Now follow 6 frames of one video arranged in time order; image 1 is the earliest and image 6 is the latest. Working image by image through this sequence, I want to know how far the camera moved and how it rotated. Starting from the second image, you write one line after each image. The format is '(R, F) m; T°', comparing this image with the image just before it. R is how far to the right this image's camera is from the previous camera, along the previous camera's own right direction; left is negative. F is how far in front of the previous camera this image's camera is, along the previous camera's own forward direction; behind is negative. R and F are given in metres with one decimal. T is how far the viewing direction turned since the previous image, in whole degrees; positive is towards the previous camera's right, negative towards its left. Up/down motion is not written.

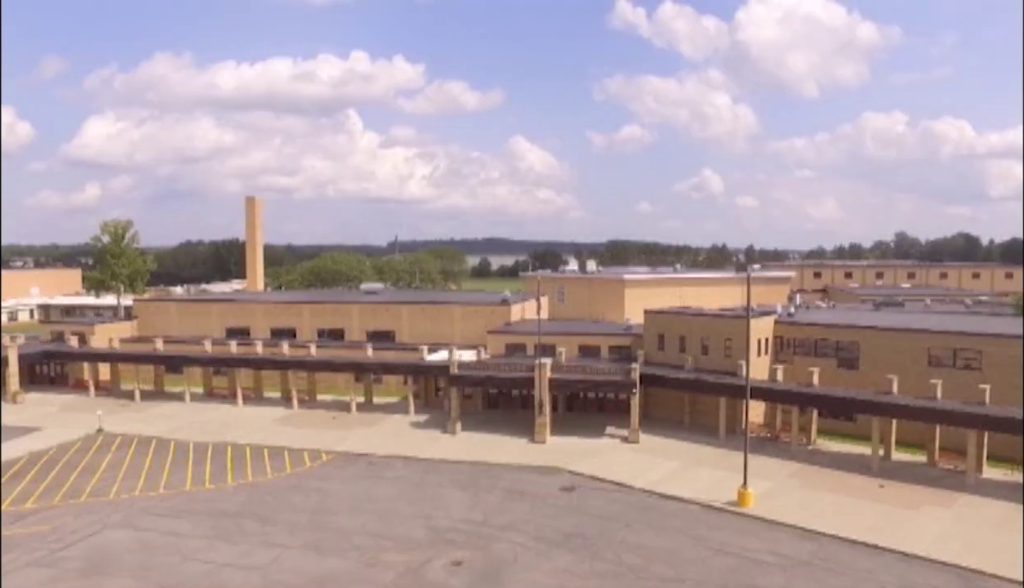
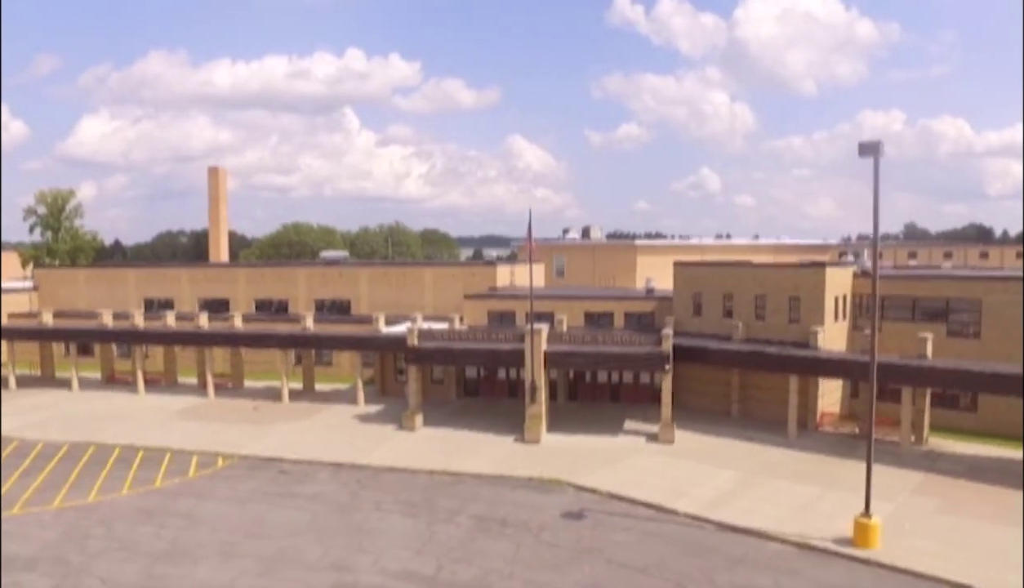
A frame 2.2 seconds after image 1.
(+0.5, +13.1) m; 0°
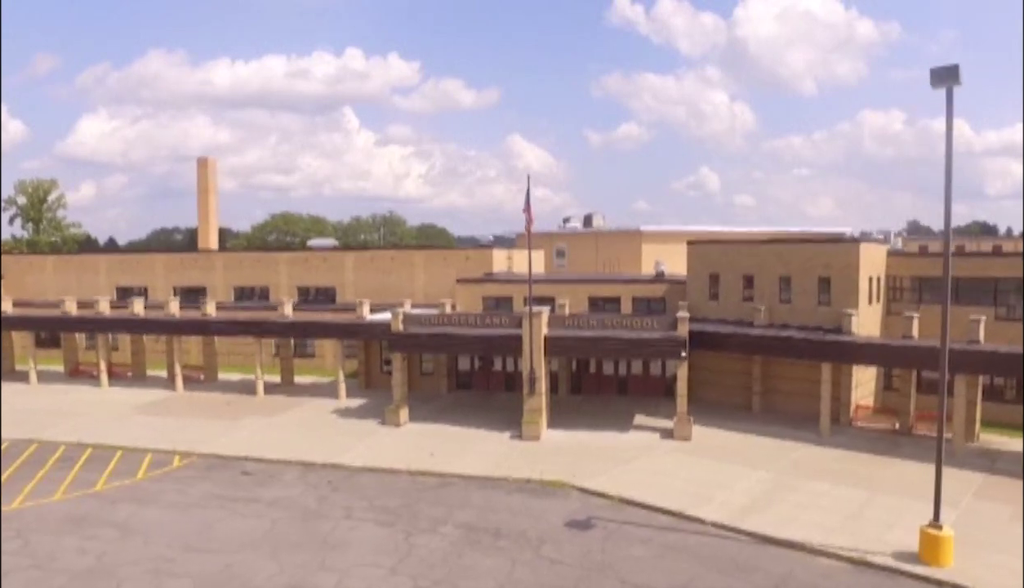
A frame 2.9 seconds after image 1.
(+0.1, +3.6) m; 0°
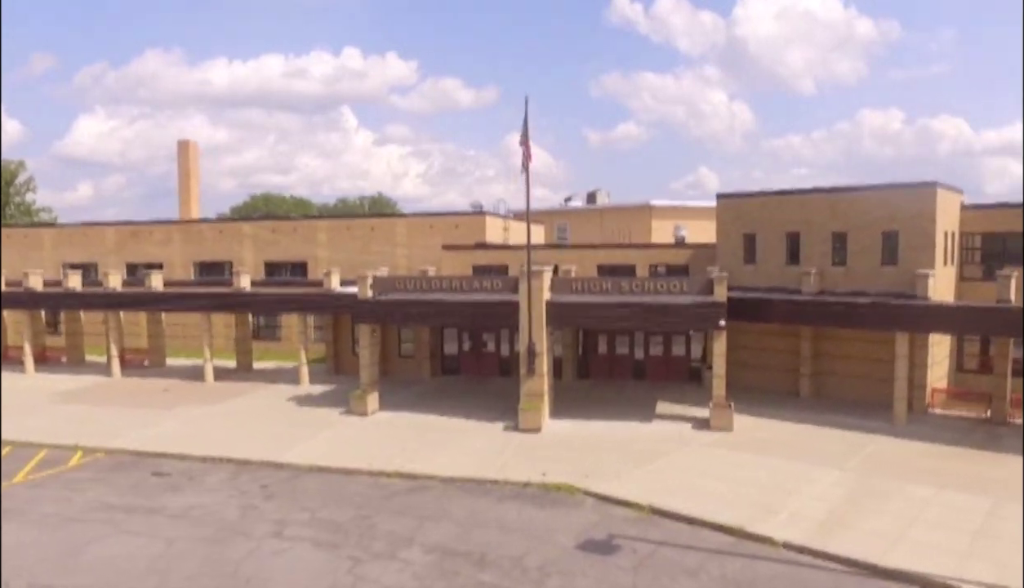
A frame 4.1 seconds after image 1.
(+0.1, +5.7) m; 0°
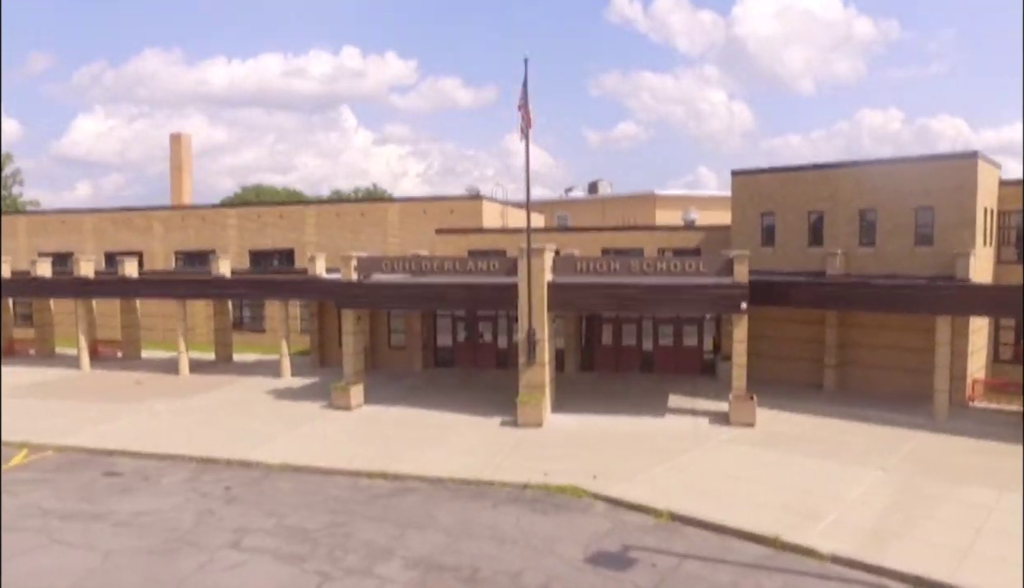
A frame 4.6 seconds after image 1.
(0.0, +2.2) m; 0°
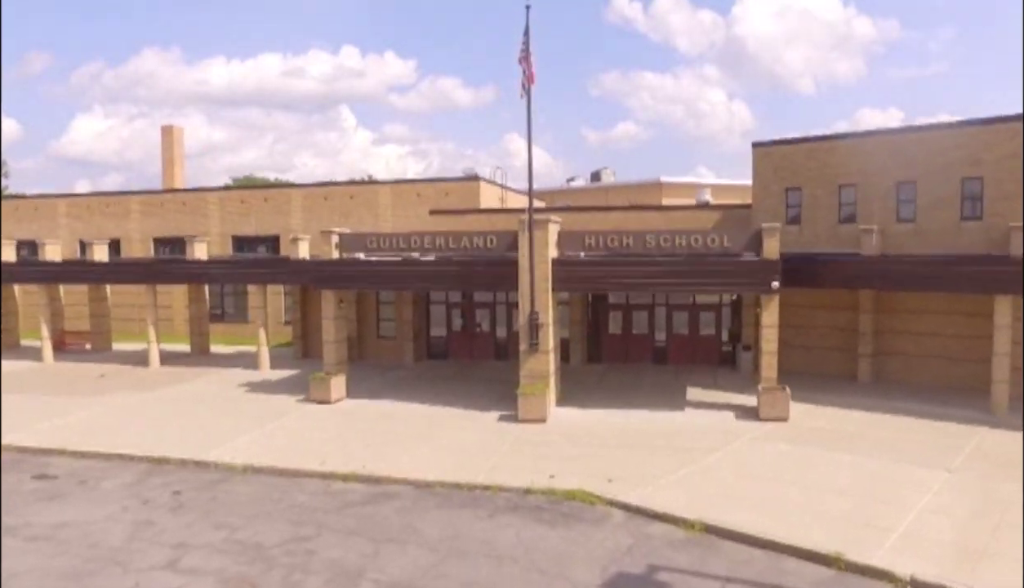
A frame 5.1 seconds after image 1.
(0.0, +2.4) m; 0°
